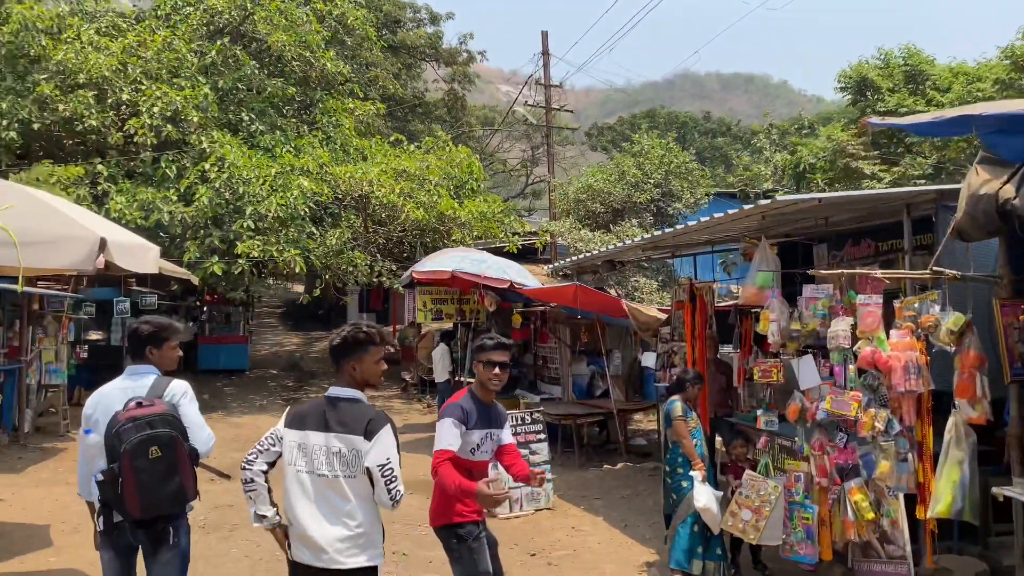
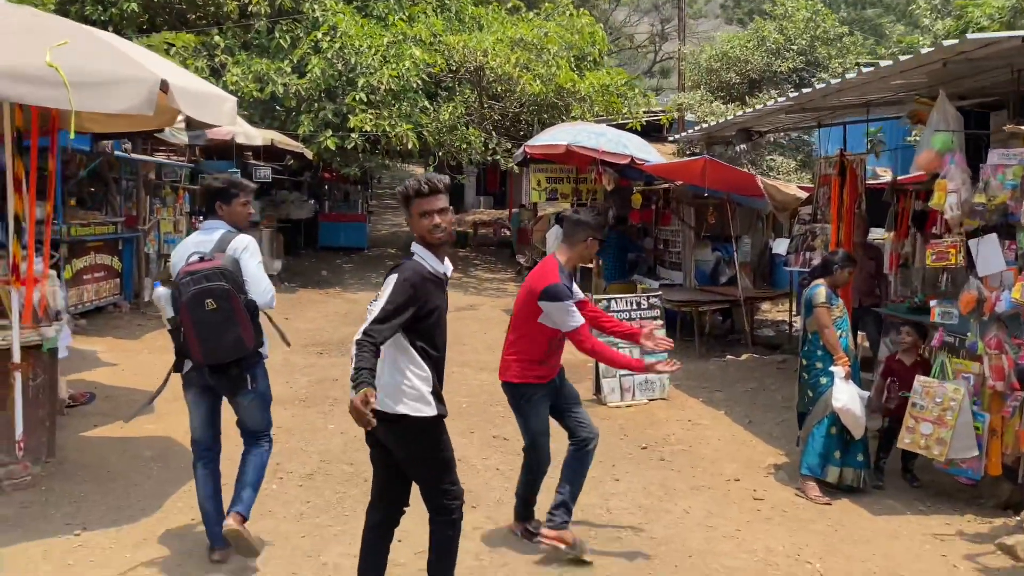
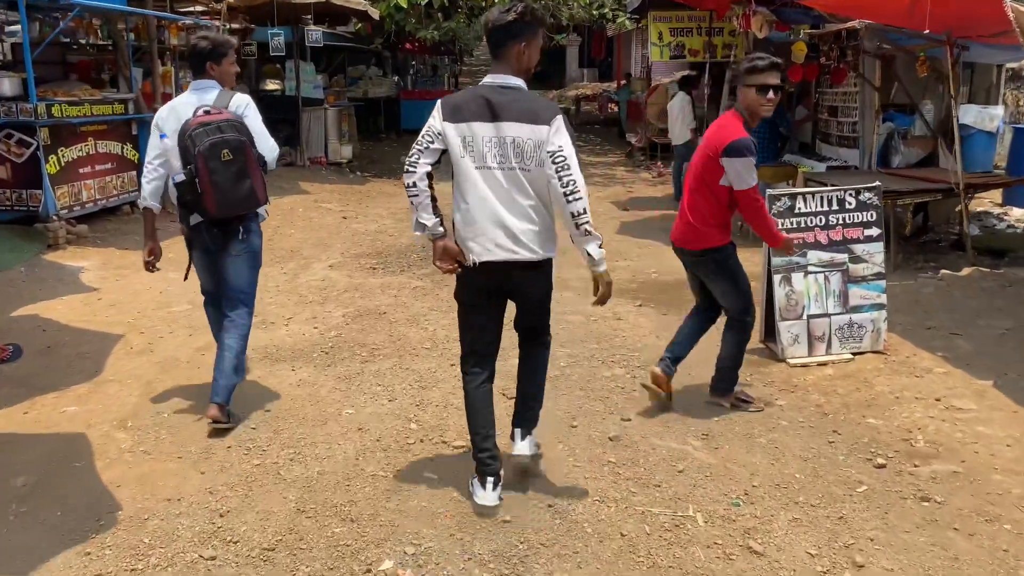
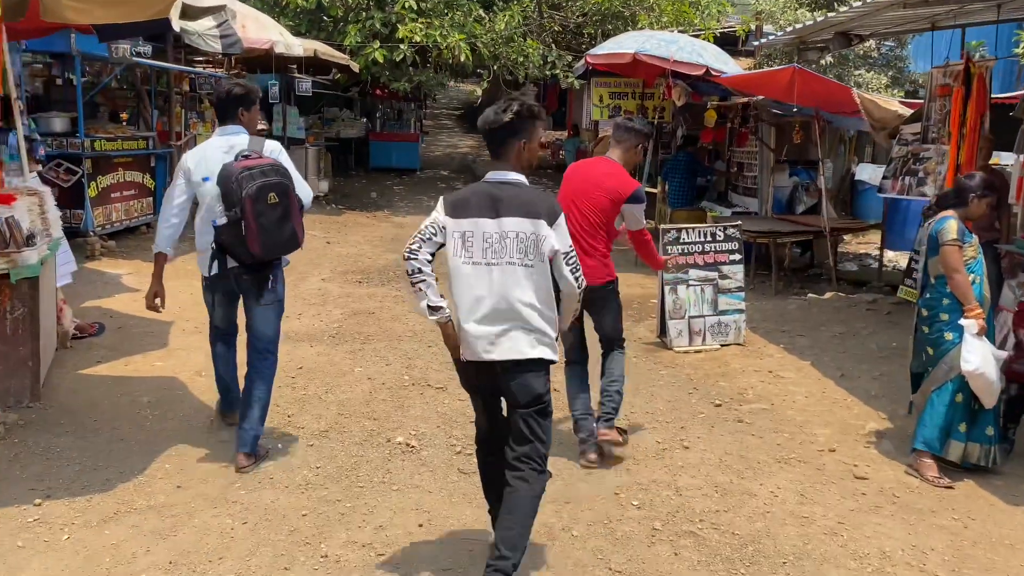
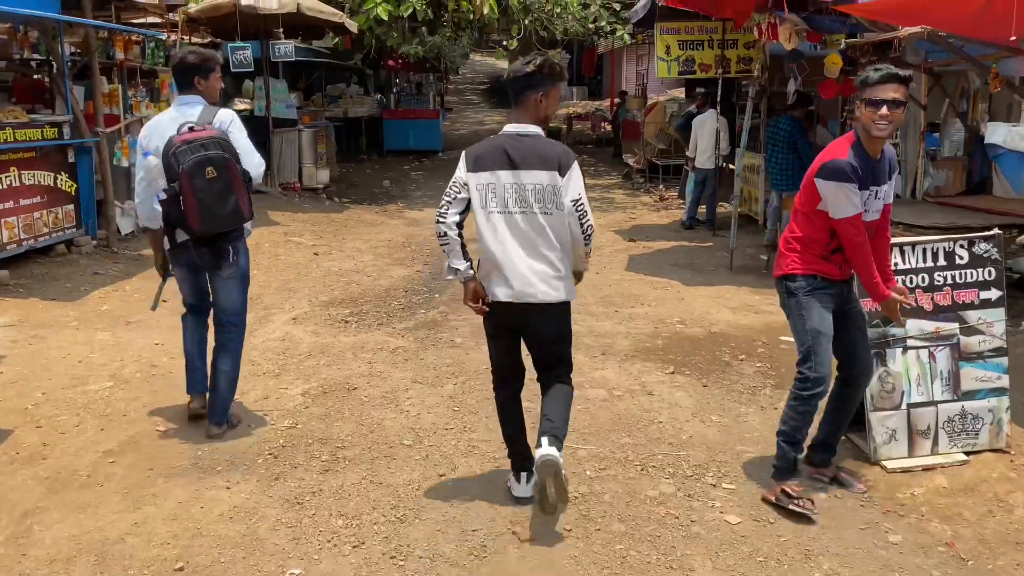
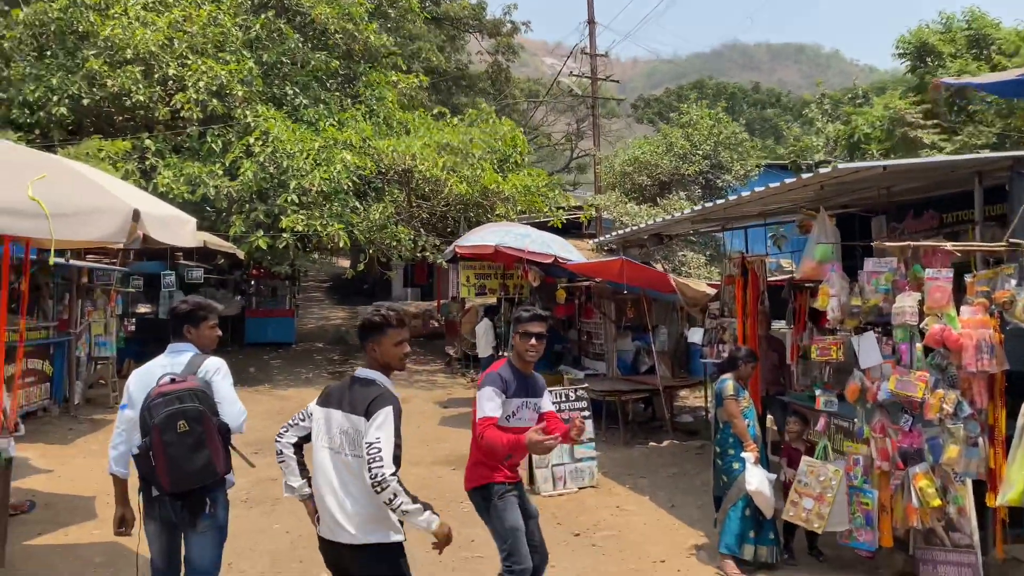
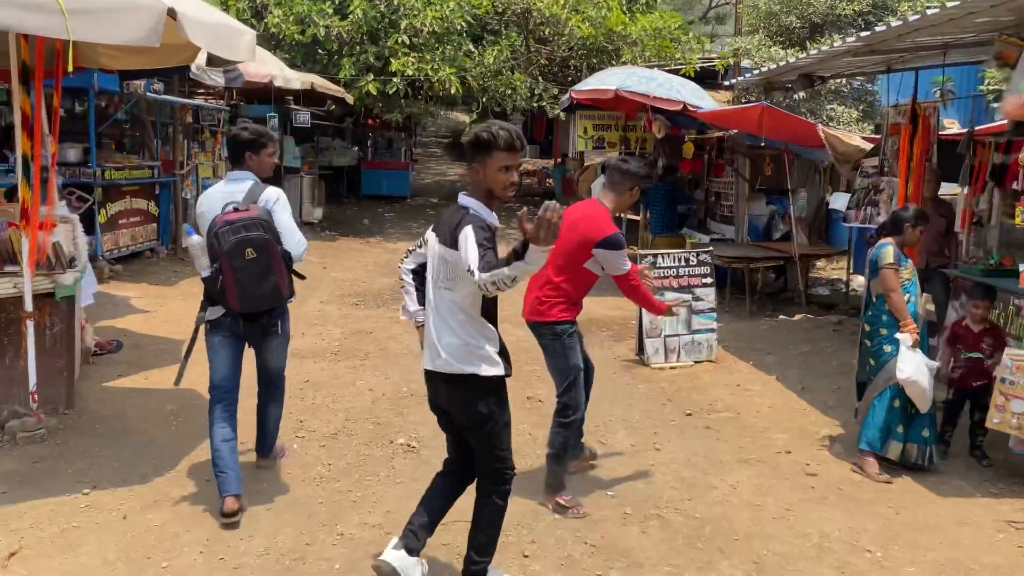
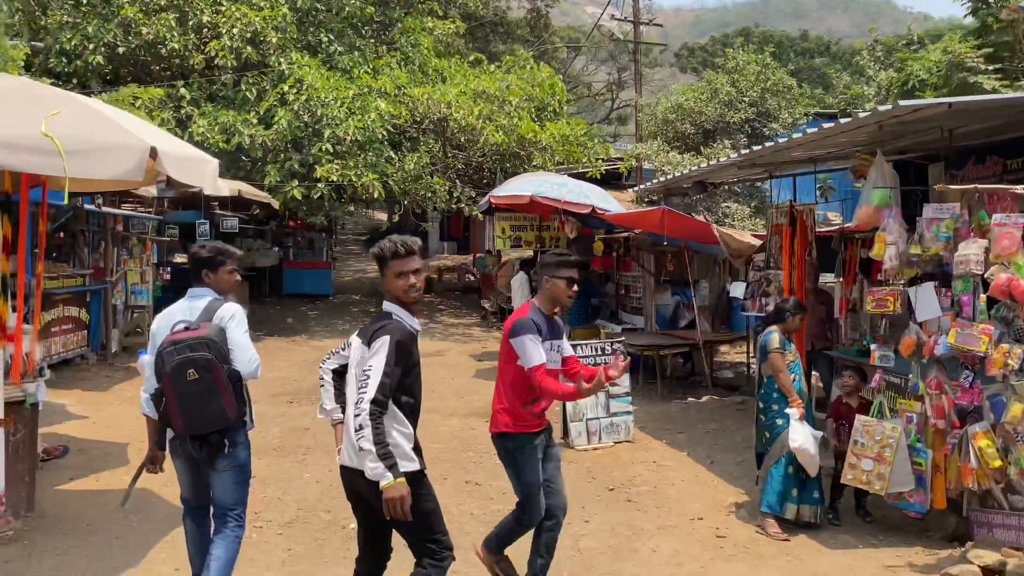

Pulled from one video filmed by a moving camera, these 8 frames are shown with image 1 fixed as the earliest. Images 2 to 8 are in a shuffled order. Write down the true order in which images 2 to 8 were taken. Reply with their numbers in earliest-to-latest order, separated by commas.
6, 8, 2, 7, 4, 3, 5
